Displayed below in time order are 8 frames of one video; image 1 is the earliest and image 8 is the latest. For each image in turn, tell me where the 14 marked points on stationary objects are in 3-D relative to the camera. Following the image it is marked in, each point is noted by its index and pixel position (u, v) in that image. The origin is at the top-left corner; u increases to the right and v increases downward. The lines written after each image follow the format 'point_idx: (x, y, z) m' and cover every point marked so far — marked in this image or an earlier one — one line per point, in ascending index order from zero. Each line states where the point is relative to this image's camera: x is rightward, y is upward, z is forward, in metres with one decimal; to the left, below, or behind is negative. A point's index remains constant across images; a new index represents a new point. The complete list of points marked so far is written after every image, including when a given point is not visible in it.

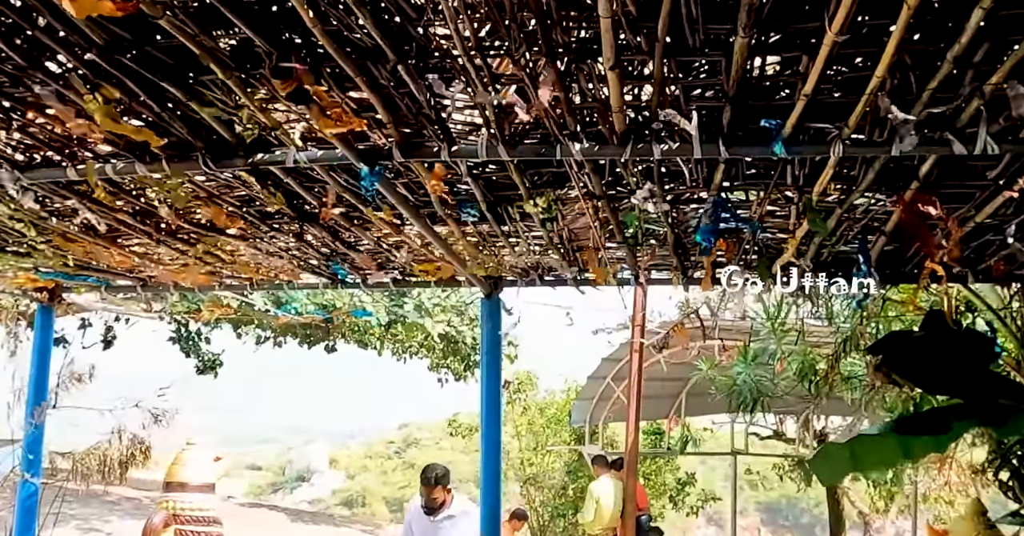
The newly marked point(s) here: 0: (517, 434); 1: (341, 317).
0: (0.0, -1.5, +7.2) m
1: (-1.4, -0.4, +6.9) m
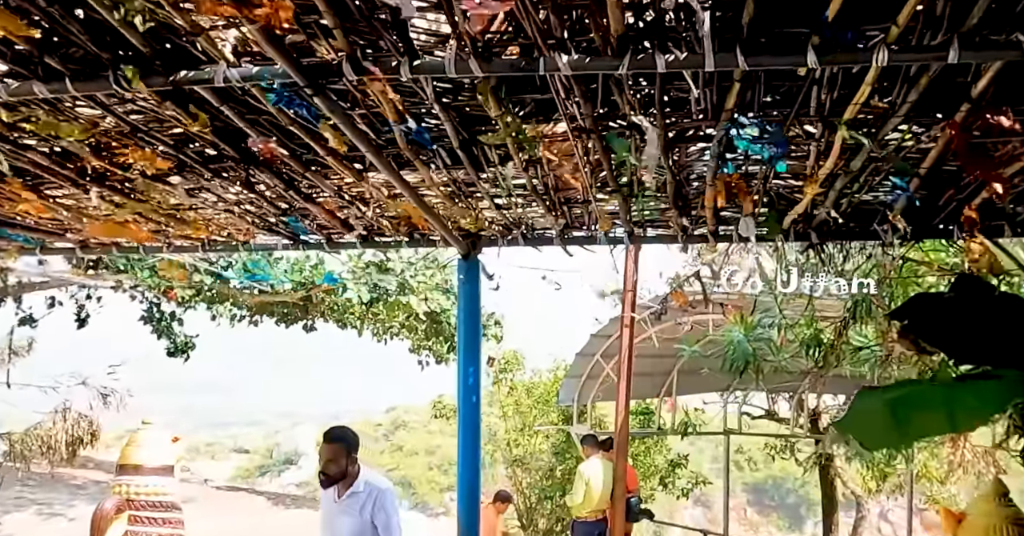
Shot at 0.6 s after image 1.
0: (-0.1, -1.3, +7.0) m
1: (-1.5, -0.2, +6.6) m
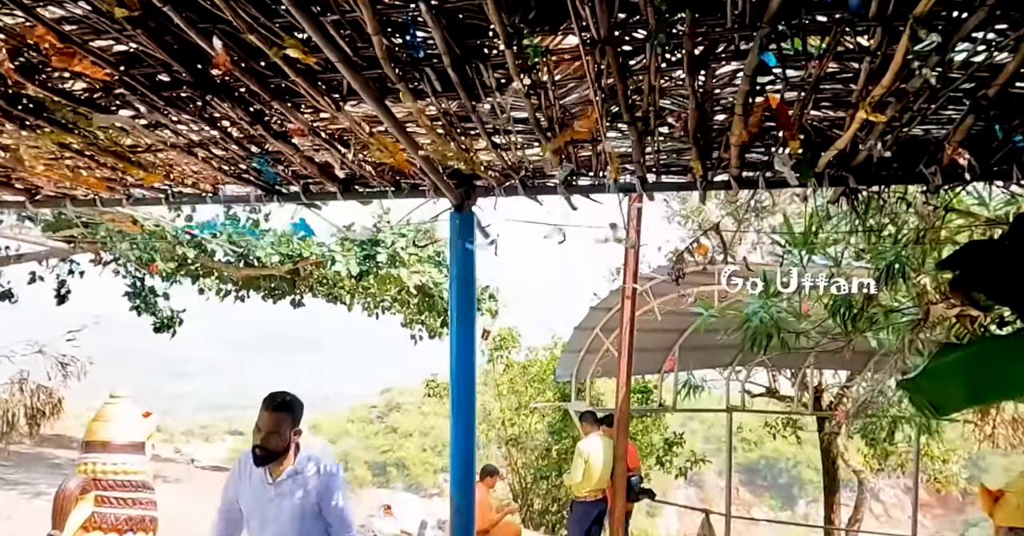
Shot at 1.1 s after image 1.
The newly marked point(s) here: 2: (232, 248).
0: (-0.1, -1.0, +6.8) m
1: (-1.6, 0.0, +6.4) m
2: (-2.1, +0.2, +6.3) m
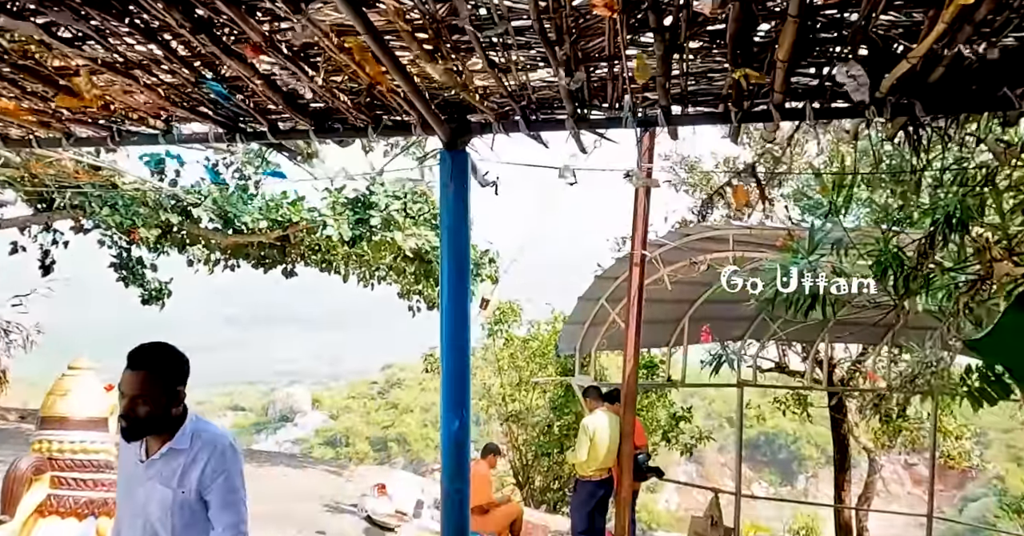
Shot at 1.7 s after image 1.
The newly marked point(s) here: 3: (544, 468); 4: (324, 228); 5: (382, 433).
0: (-0.1, -0.8, +6.5) m
1: (-1.6, +0.3, +6.1) m
2: (-2.1, +0.4, +6.0) m
3: (+0.3, -1.6, +6.6) m
4: (-1.4, +0.3, +6.0) m
5: (-1.1, -1.4, +6.8) m
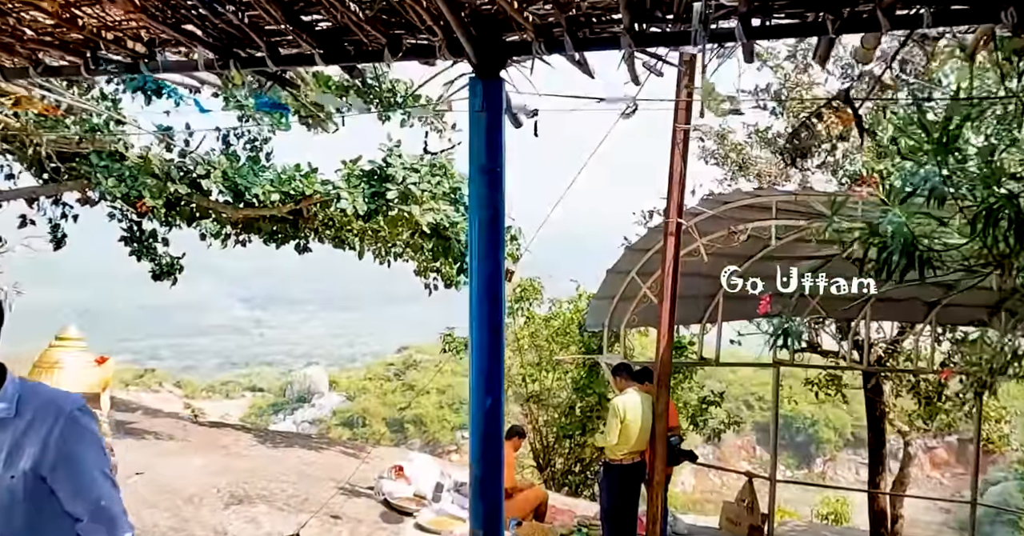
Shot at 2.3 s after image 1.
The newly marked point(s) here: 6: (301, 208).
0: (0.0, -0.6, +6.2) m
1: (-1.4, +0.4, +5.8) m
2: (-2.0, +0.6, +5.8) m
3: (+0.4, -1.4, +6.3) m
4: (-1.2, +0.5, +5.7) m
5: (-0.9, -1.1, +6.5) m
6: (-1.5, +0.5, +5.9) m
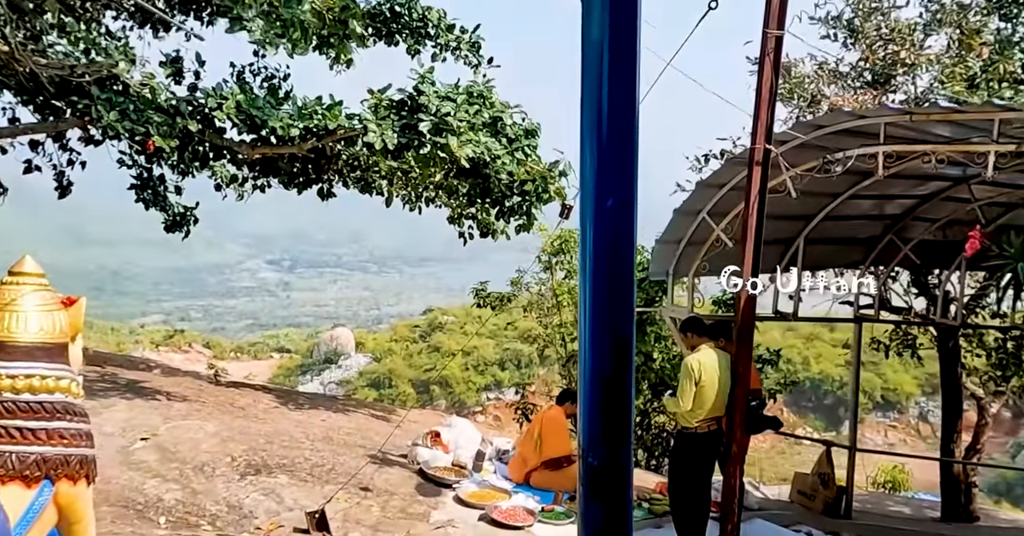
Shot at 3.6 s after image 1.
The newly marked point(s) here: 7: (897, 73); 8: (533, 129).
0: (+0.3, -0.2, +5.6) m
1: (-1.1, +0.8, +5.2) m
2: (-1.7, +0.9, +5.2) m
3: (+0.7, -1.0, +5.7) m
4: (-0.9, +0.8, +5.1) m
5: (-0.6, -0.8, +6.0) m
6: (-1.2, +0.8, +5.3) m
7: (+2.6, +1.3, +5.6) m
8: (+0.1, +0.9, +5.3) m
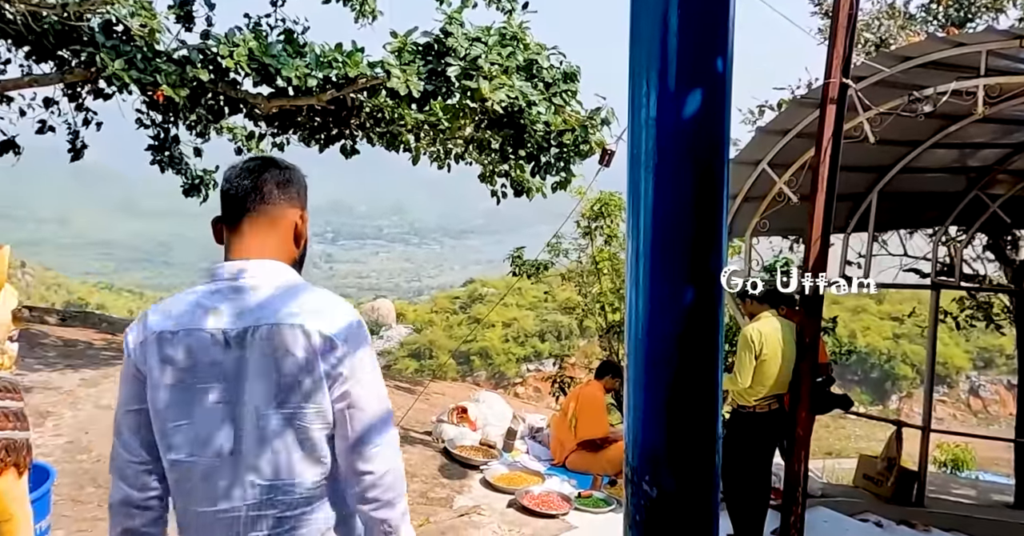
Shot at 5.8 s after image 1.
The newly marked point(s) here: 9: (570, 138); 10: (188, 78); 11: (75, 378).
0: (+0.6, 0.0, +5.2) m
1: (-0.9, +1.0, +4.8) m
2: (-1.5, +1.2, +4.8) m
3: (+1.0, -0.8, +5.3) m
4: (-0.7, +1.0, +4.7) m
5: (-0.3, -0.5, +5.6) m
6: (-1.0, +1.0, +4.9) m
7: (+2.8, +1.5, +5.0) m
8: (+0.3, +1.1, +4.8) m
9: (+0.3, +0.8, +4.8) m
10: (-1.8, +1.1, +4.7) m
11: (-2.6, -0.7, +4.9) m
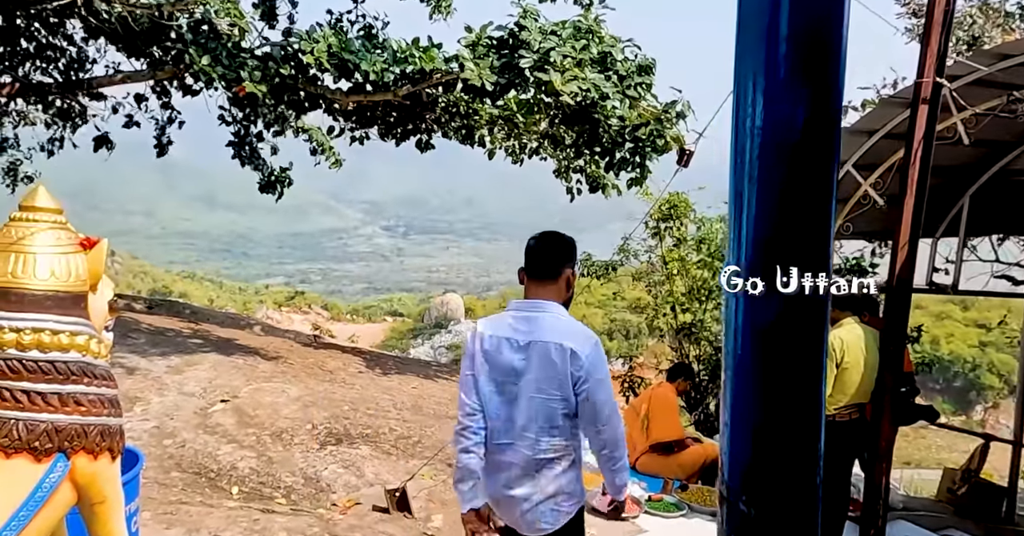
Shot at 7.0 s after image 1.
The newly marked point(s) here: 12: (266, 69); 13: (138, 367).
0: (+1.0, 0.0, +5.1) m
1: (-0.5, +1.0, +4.8) m
2: (-1.0, +1.2, +4.9) m
3: (+1.4, -0.8, +5.2) m
4: (-0.3, +1.1, +4.7) m
5: (+0.1, -0.5, +5.6) m
6: (-0.5, +1.1, +5.0) m
7: (+3.3, +1.5, +4.7) m
8: (+0.8, +1.1, +4.8) m
9: (+0.8, +0.8, +4.7) m
10: (-1.4, +1.1, +4.8) m
11: (-2.2, -0.6, +5.1) m
12: (-1.4, +1.1, +4.8) m
13: (-2.3, -0.6, +5.0) m
